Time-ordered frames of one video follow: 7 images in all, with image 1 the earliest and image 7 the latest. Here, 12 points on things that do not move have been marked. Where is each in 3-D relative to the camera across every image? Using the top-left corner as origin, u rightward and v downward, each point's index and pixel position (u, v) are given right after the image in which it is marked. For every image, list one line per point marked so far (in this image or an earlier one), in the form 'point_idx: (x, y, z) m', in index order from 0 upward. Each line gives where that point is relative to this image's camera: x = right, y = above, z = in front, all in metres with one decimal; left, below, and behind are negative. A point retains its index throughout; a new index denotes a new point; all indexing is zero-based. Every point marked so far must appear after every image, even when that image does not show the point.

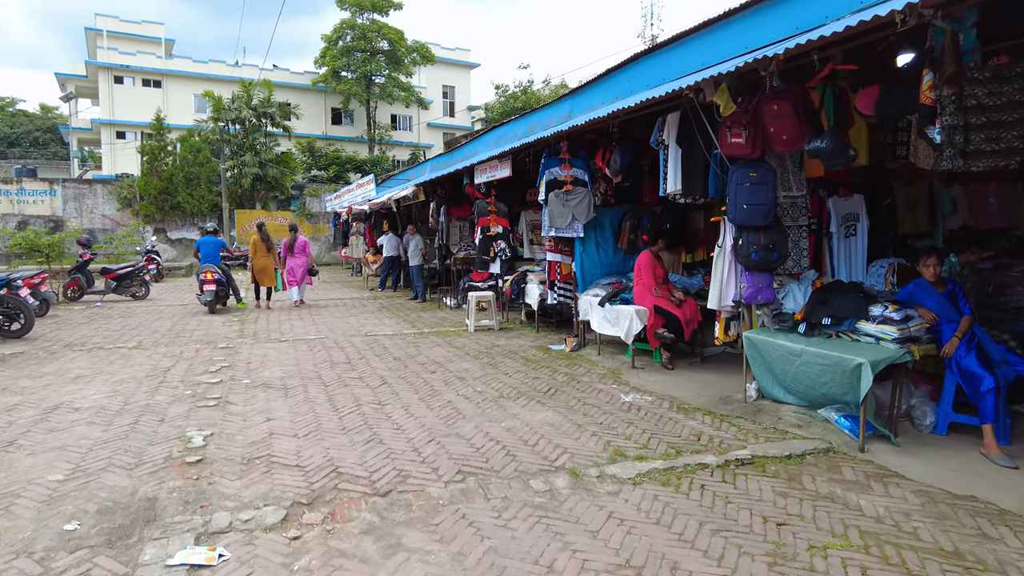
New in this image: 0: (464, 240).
0: (-0.9, +0.9, +11.8) m
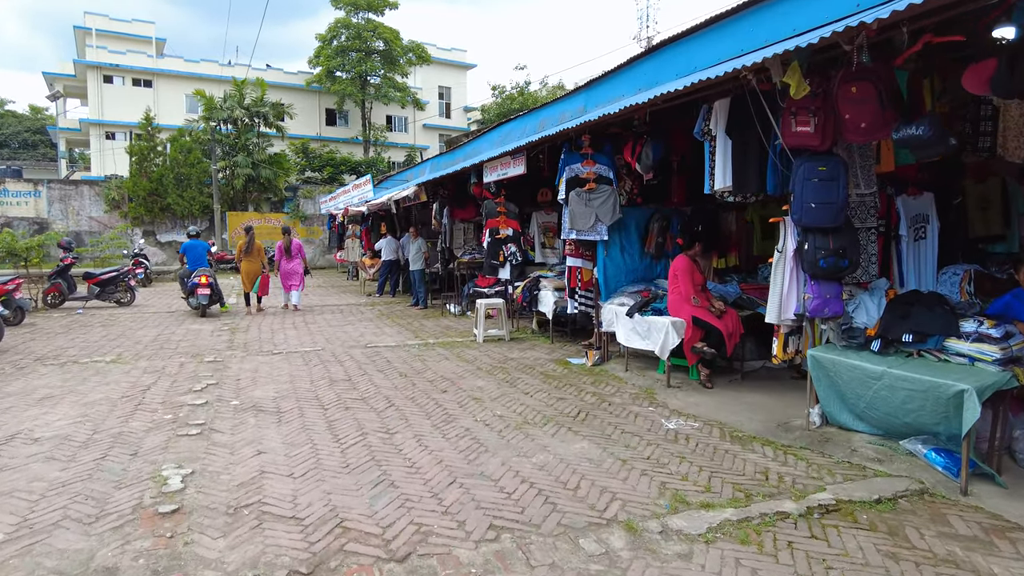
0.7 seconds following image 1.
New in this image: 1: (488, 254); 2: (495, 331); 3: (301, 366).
0: (-0.7, +0.8, +11.1) m
1: (-0.3, +0.4, +8.8) m
2: (-0.2, -0.5, +8.3) m
3: (-2.1, -0.8, +6.7) m
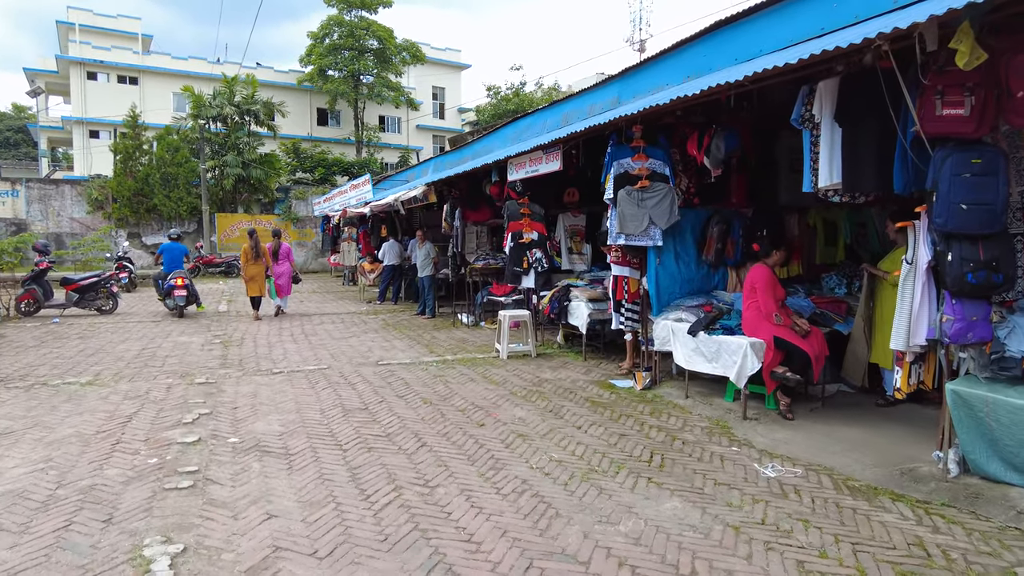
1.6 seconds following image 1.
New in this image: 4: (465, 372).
0: (-0.5, +0.6, +10.3) m
1: (0.0, +0.3, +8.0) m
2: (+0.1, -0.7, +7.4) m
3: (-1.8, -0.9, +5.8) m
4: (-0.5, -0.8, +6.7) m
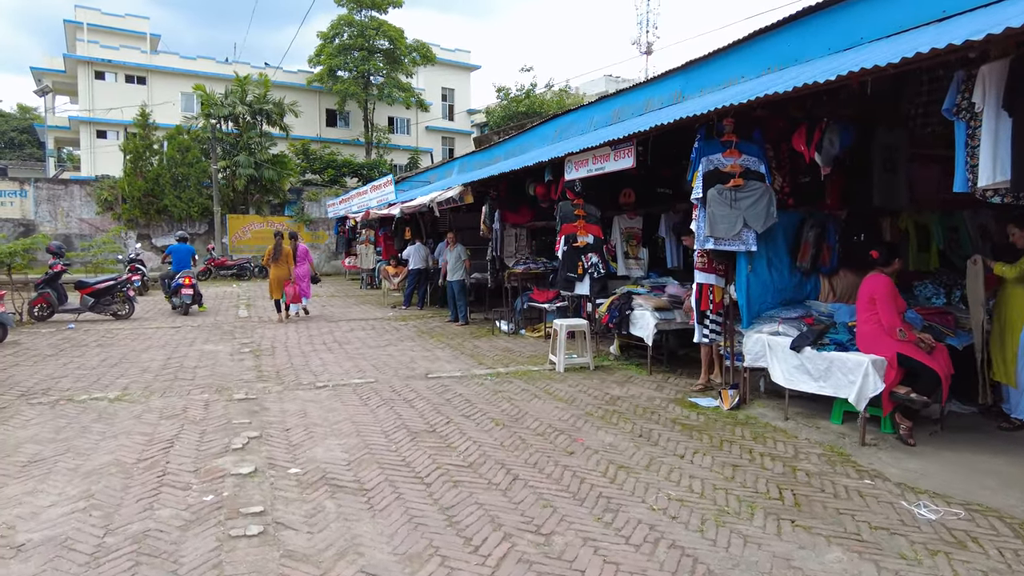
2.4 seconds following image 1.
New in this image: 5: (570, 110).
0: (+0.1, +0.5, +9.7) m
1: (+0.6, +0.3, +7.4) m
2: (+0.7, -0.7, +6.9) m
3: (-1.2, -1.0, +5.3) m
4: (+0.1, -0.9, +6.1) m
5: (+0.9, +2.6, +9.7) m
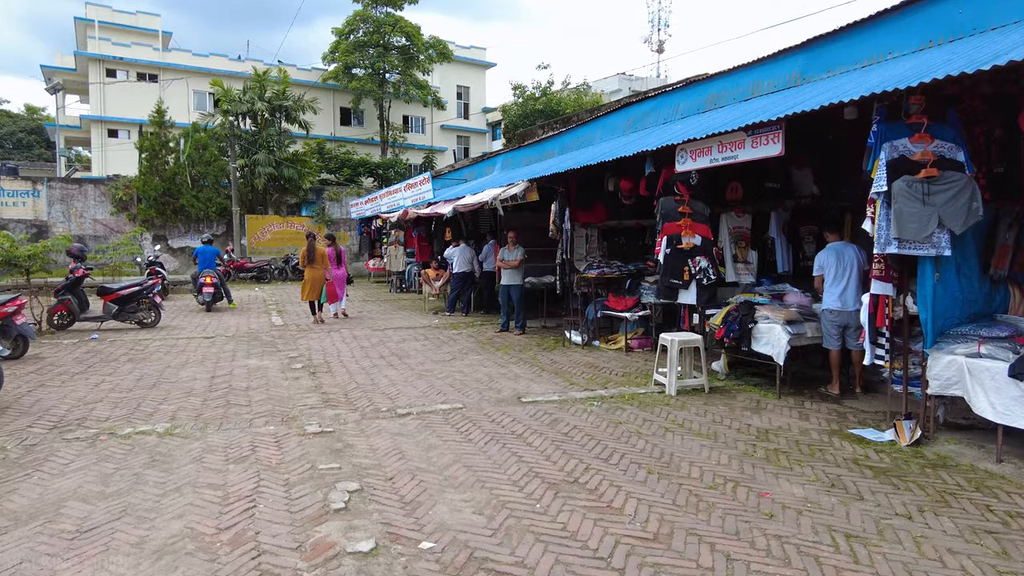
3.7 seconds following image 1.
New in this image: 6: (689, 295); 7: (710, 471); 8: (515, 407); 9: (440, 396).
0: (+1.1, +0.5, +8.8) m
1: (+1.5, +0.2, +6.5) m
2: (+1.6, -0.8, +5.9) m
3: (-0.3, -1.0, +4.4) m
4: (+1.0, -1.0, +5.2) m
5: (+1.8, +2.5, +8.7) m
6: (+1.7, -0.1, +6.5) m
7: (+1.2, -1.1, +4.0) m
8: (0.0, -1.0, +5.4) m
9: (-0.6, -0.9, +5.7) m
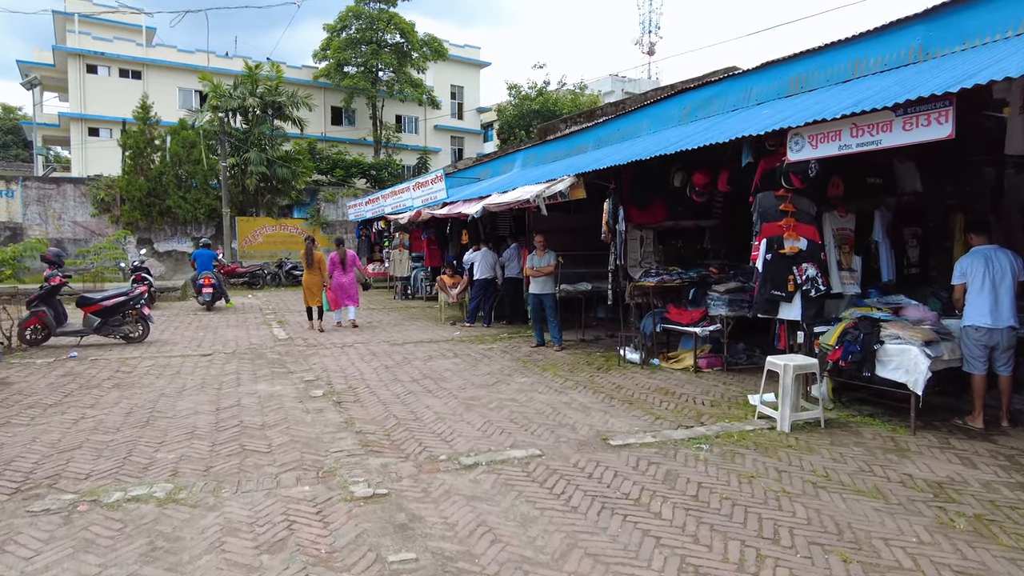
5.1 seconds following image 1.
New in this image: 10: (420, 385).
0: (+1.6, +0.3, +7.7) m
1: (+2.1, +0.1, +5.5) m
2: (+2.2, -0.9, +4.9) m
3: (+0.3, -1.1, +3.3) m
4: (+1.6, -1.1, +4.1) m
5: (+2.3, +2.4, +7.7) m
6: (+2.3, -0.2, +5.5) m
7: (+1.8, -1.2, +3.0) m
8: (+0.6, -1.1, +4.4) m
9: (-0.1, -1.0, +4.7) m
10: (-0.9, -1.0, +6.4) m
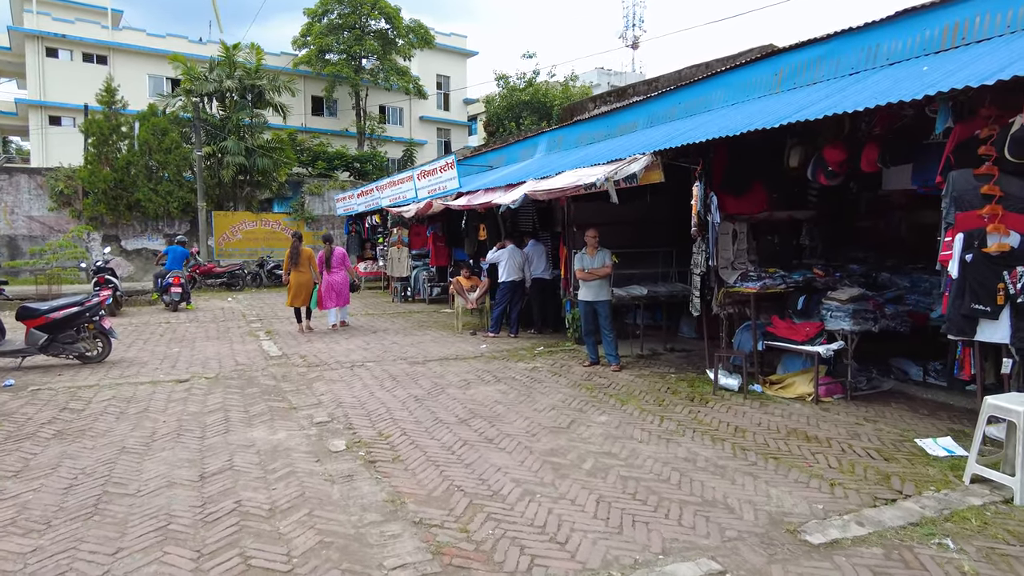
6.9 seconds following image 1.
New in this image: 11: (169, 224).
0: (+2.1, +0.3, +6.2) m
1: (+2.7, 0.0, +4.0) m
2: (+2.8, -1.0, +3.4) m
3: (+1.0, -1.2, +1.7) m
4: (+2.3, -1.2, +2.6) m
5: (+2.8, +2.3, +6.2) m
6: (+2.9, -0.2, +4.0) m
7: (+2.5, -1.3, +1.5) m
8: (+1.3, -1.2, +2.8) m
9: (+0.6, -1.1, +3.1) m
10: (-0.3, -1.0, +4.8) m
11: (-9.7, +1.8, +18.8) m
